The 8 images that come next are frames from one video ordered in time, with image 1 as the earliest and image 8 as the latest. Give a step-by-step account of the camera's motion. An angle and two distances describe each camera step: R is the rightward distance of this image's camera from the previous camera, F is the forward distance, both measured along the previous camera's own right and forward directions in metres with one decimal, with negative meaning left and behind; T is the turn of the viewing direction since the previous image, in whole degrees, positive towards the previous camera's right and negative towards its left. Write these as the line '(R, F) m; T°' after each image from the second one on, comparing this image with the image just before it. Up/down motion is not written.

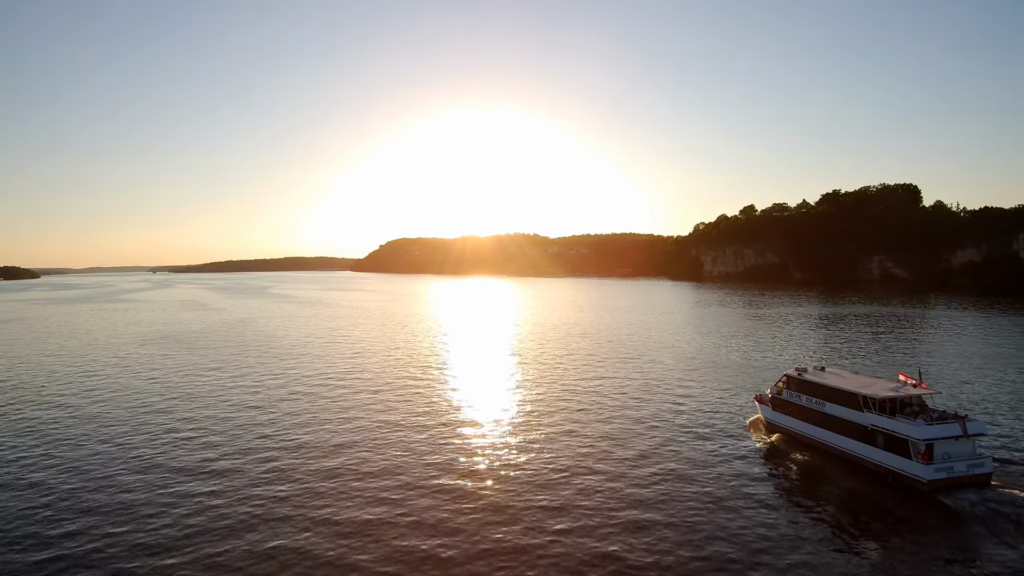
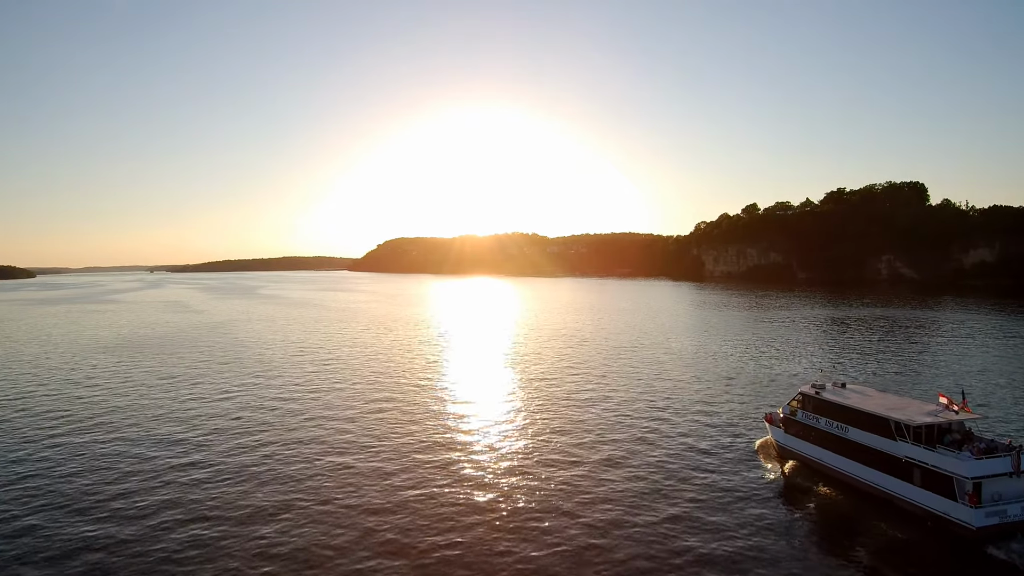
(+1.5, +4.8) m; 0°
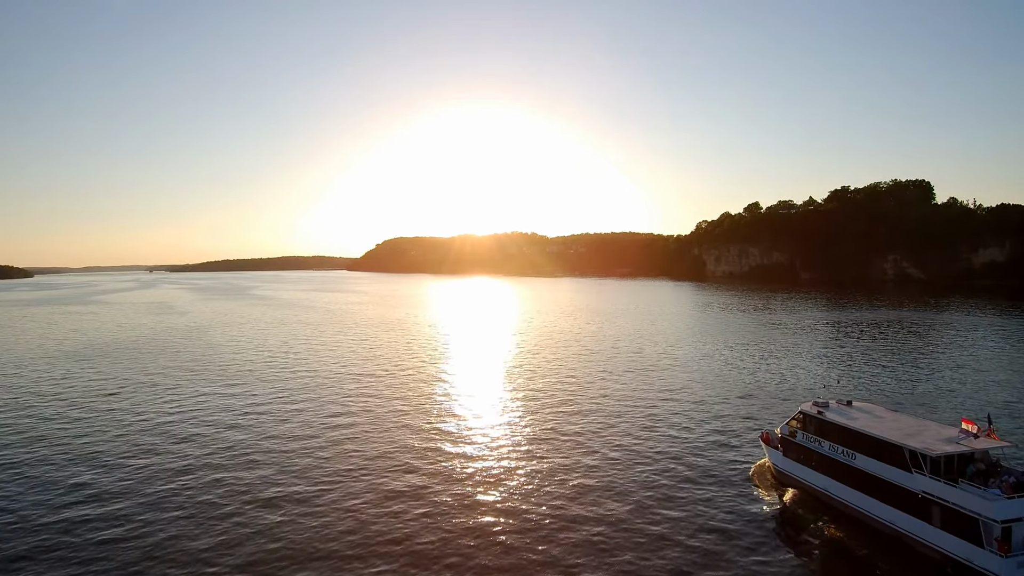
(+2.0, +3.6) m; 0°
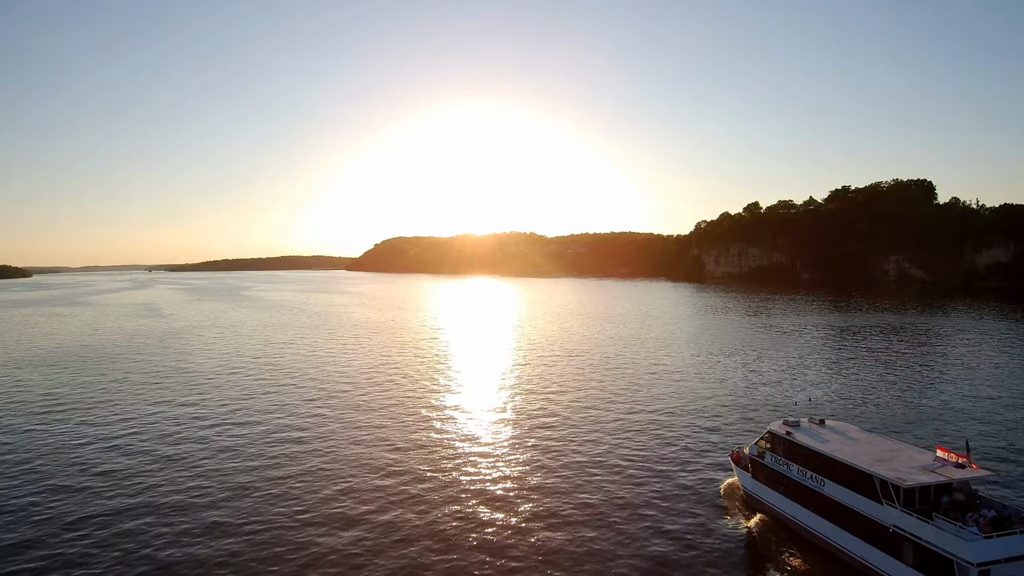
(+2.8, +2.1) m; 0°
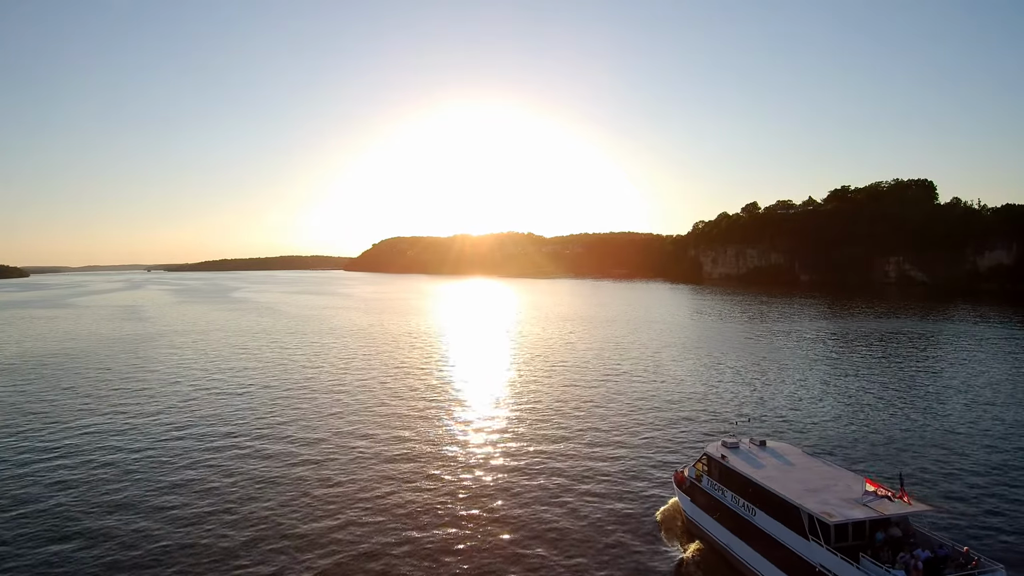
(+3.9, +1.9) m; 0°
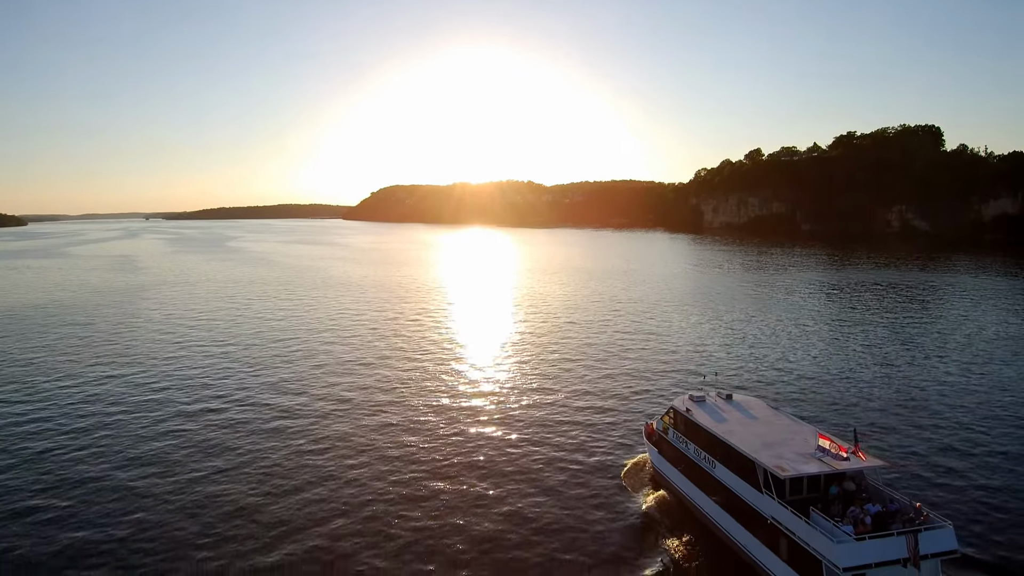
(+1.6, +0.6) m; 0°
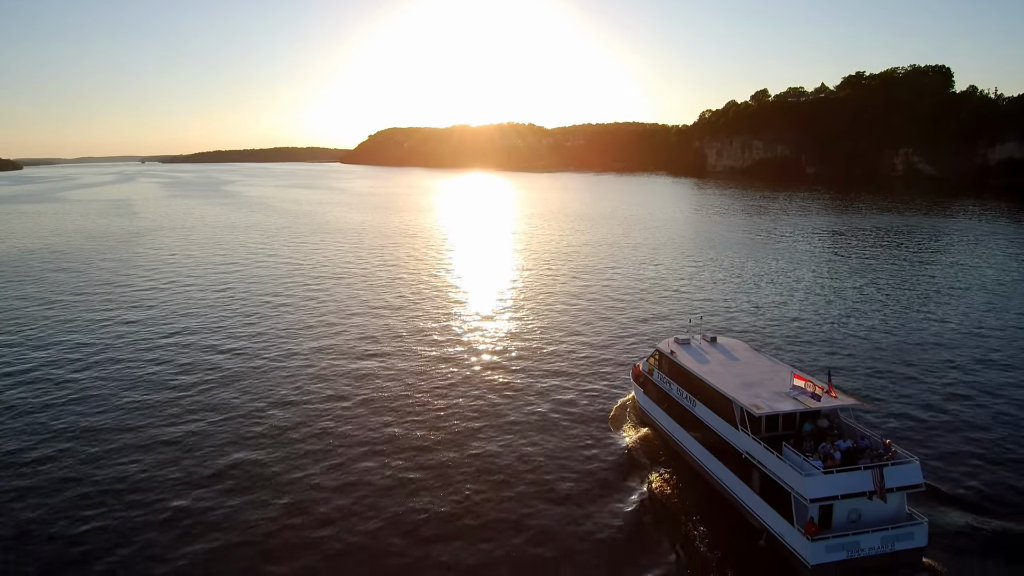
(+0.6, -0.1) m; 0°
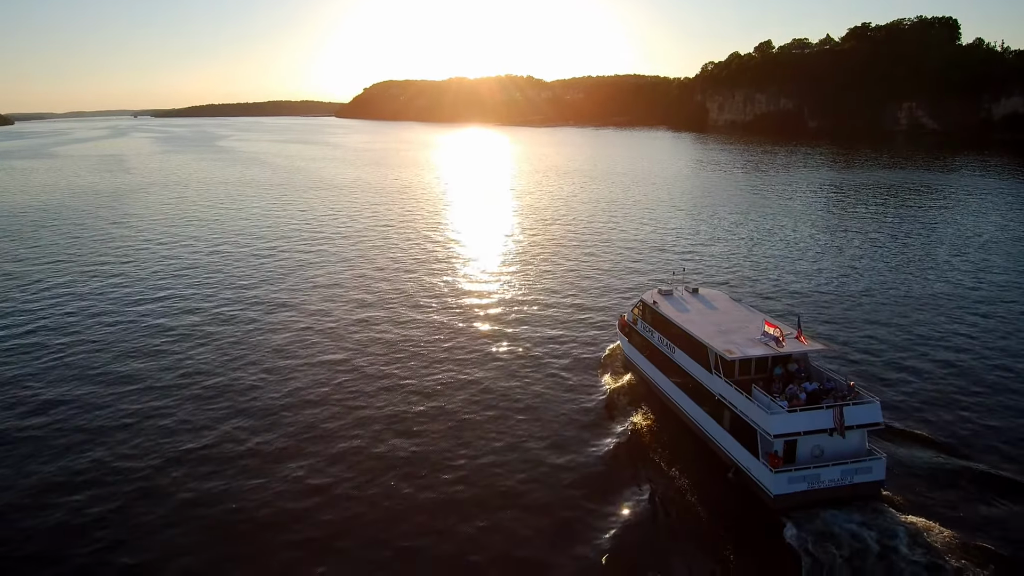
(+0.4, -0.9) m; 0°
